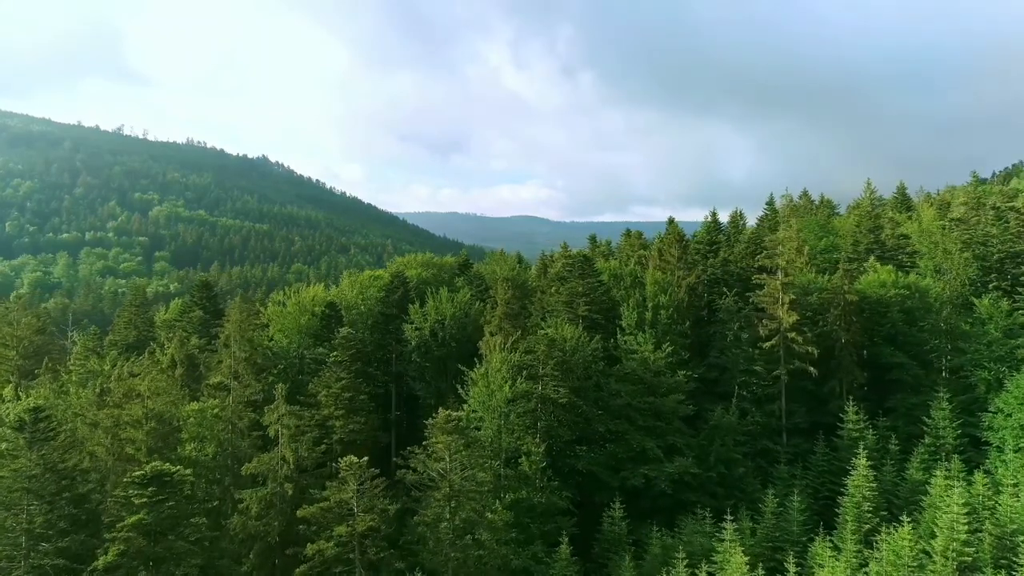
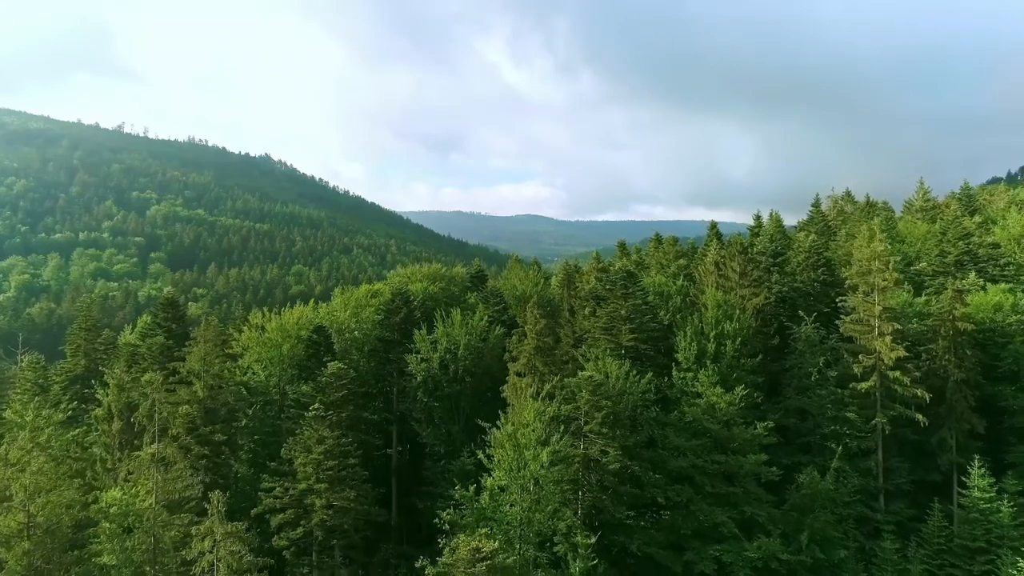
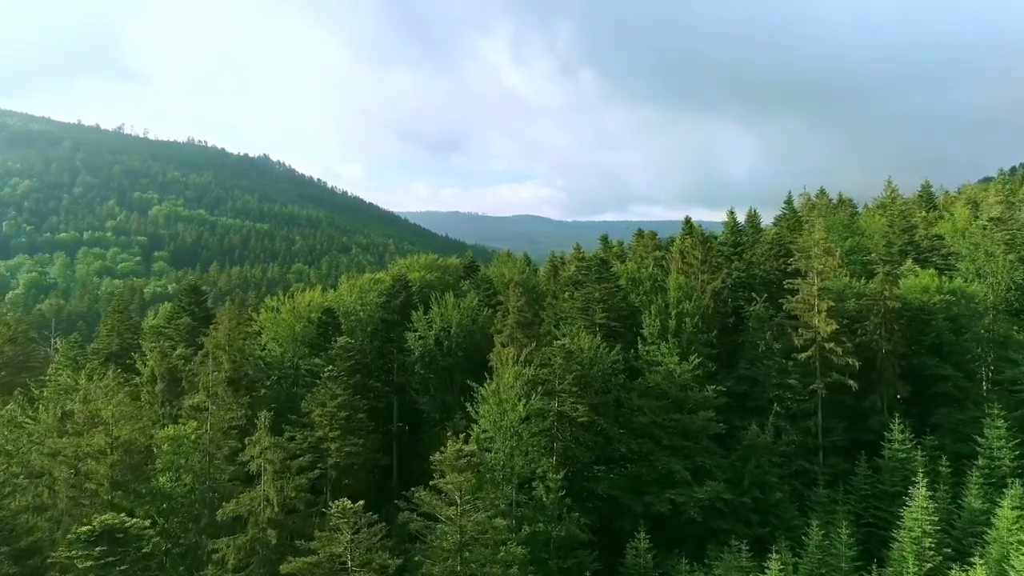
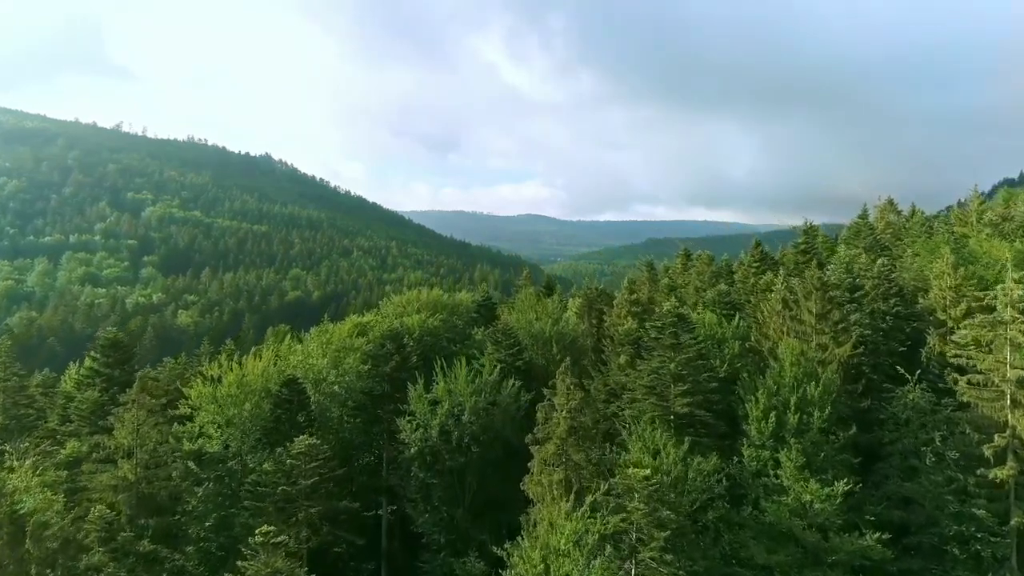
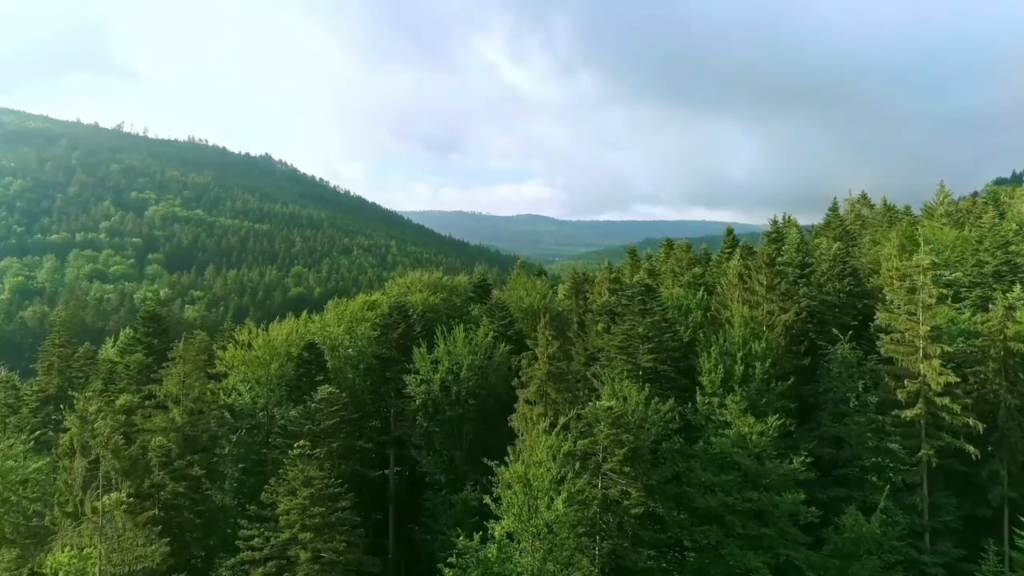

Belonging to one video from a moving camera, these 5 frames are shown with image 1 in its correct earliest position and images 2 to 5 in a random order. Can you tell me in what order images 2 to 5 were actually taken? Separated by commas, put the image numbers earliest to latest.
3, 2, 5, 4
